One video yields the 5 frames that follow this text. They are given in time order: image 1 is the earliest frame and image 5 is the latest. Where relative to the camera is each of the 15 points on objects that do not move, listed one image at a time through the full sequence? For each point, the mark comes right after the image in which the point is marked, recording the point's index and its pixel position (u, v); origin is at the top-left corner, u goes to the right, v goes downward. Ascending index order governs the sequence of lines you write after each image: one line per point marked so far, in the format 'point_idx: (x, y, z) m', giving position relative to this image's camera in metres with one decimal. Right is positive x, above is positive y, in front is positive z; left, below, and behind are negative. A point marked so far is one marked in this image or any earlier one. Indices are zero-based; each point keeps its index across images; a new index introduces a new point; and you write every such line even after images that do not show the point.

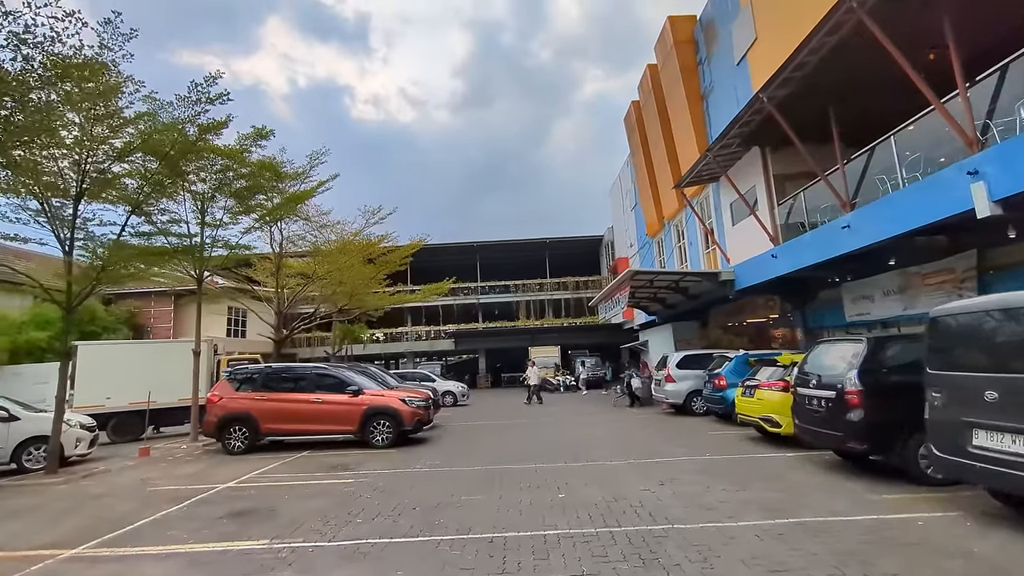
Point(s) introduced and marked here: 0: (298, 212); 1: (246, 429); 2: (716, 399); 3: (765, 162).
0: (-6.6, +2.4, +17.2) m
1: (-5.2, -2.8, +11.0) m
2: (+4.5, -2.5, +12.5) m
3: (+6.7, +3.4, +14.8) m
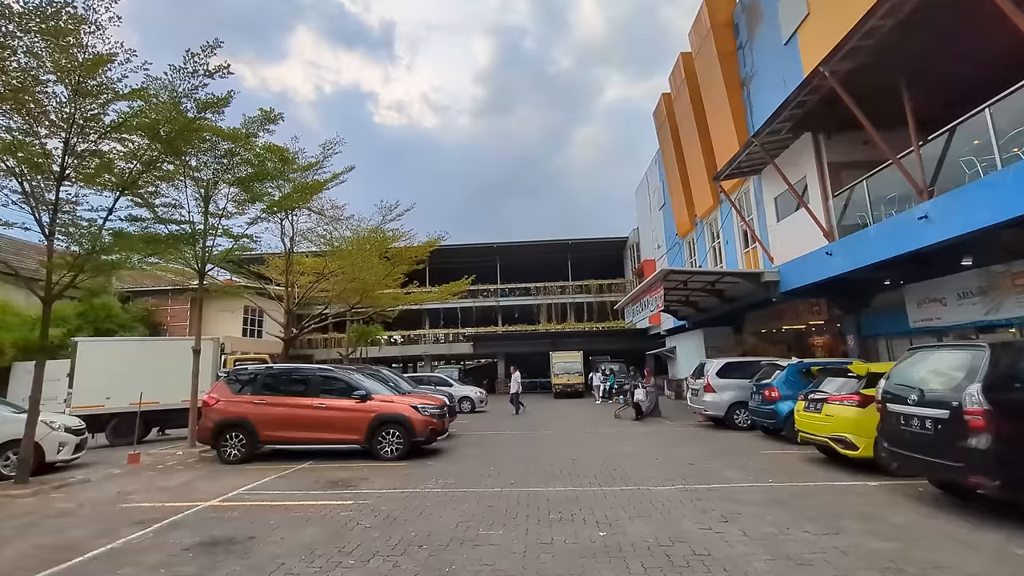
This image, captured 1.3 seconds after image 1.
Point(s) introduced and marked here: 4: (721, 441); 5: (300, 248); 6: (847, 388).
0: (-5.9, +2.5, +16.3) m
1: (-4.8, -2.7, +10.0) m
2: (+5.0, -2.5, +11.1) m
3: (+7.3, +3.3, +13.4) m
4: (+4.2, -3.1, +11.3) m
5: (-6.6, +1.2, +17.3) m
6: (+4.8, -1.4, +8.1) m
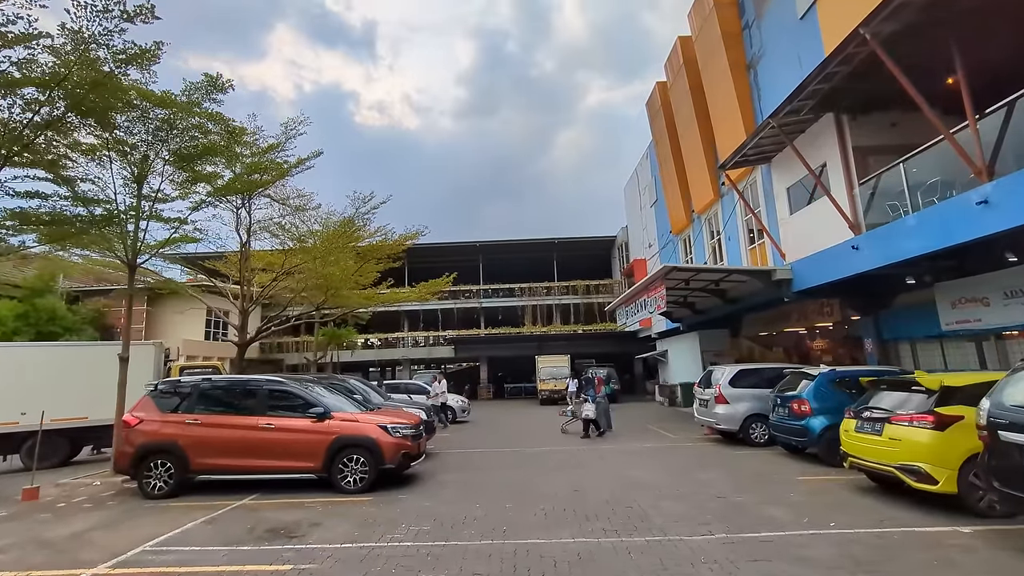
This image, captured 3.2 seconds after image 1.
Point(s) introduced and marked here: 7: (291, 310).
0: (-6.2, +2.5, +14.4) m
1: (-4.9, -2.6, +8.2) m
2: (+4.8, -2.4, +9.6) m
3: (+7.0, +3.4, +12.0) m
4: (+4.0, -3.0, +9.8) m
5: (-7.0, +1.3, +15.4) m
6: (+4.7, -1.4, +6.6) m
7: (-7.3, -0.7, +18.6) m
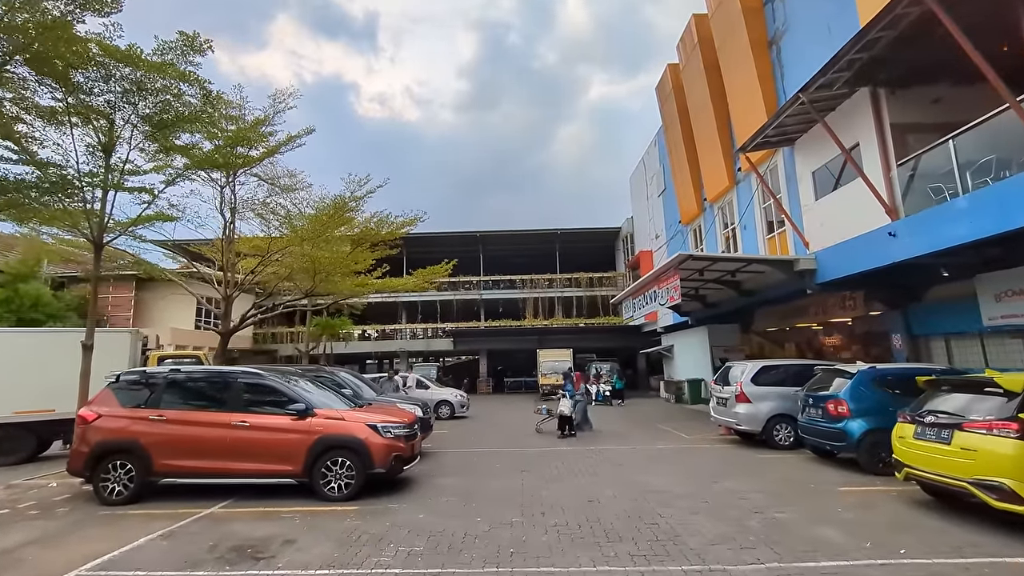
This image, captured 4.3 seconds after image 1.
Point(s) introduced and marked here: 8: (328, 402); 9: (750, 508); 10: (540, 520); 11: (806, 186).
0: (-6.1, +2.9, +13.4) m
1: (-4.8, -2.3, +7.2) m
2: (+4.9, -2.2, +8.7) m
3: (+7.2, +3.6, +11.0) m
4: (+4.1, -2.8, +8.9) m
5: (-6.9, +1.6, +14.5) m
6: (+4.8, -1.2, +5.7) m
7: (-7.3, -0.3, +17.6) m
8: (-2.6, -1.6, +8.0) m
9: (+2.7, -2.5, +6.4) m
10: (+0.3, -2.5, +6.0) m
11: (+7.3, +2.5, +13.9) m
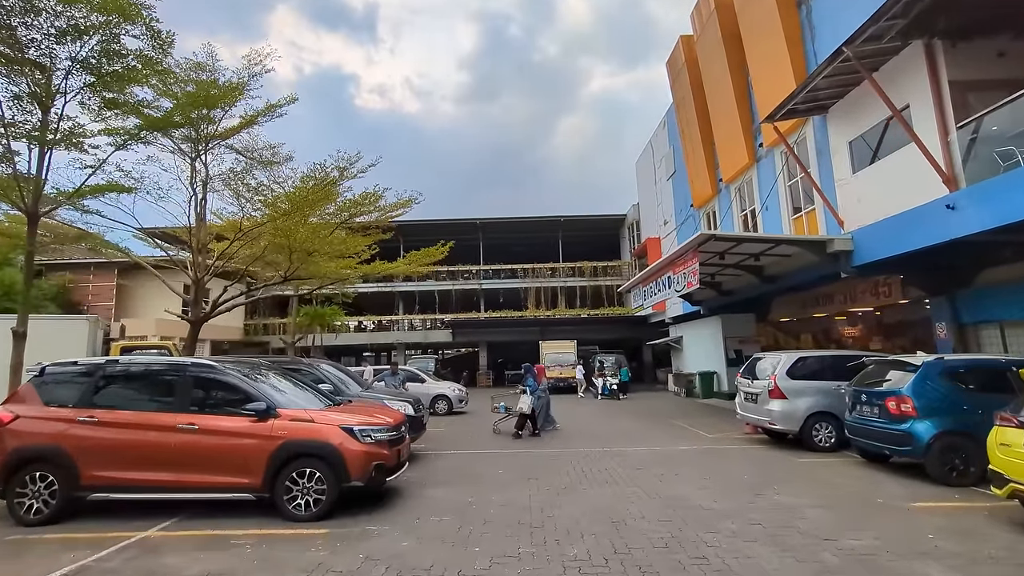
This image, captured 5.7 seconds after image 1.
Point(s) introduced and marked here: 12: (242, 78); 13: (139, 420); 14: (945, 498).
0: (-6.0, +3.2, +12.1) m
1: (-4.8, -2.0, +5.9) m
2: (+5.0, -1.9, +7.4) m
3: (+7.2, +3.9, +9.6) m
4: (+4.2, -2.5, +7.6) m
5: (-6.8, +2.0, +13.1) m
6: (+4.9, -1.0, +4.4) m
7: (-7.2, +0.1, +16.3) m
8: (-2.6, -1.3, +6.7) m
9: (+2.8, -2.2, +5.2) m
10: (+0.3, -2.2, +4.7) m
11: (+7.3, +2.9, +12.6) m
12: (-5.8, +4.5, +12.1) m
13: (-4.1, -1.4, +6.0) m
14: (+4.9, -2.3, +6.4) m
